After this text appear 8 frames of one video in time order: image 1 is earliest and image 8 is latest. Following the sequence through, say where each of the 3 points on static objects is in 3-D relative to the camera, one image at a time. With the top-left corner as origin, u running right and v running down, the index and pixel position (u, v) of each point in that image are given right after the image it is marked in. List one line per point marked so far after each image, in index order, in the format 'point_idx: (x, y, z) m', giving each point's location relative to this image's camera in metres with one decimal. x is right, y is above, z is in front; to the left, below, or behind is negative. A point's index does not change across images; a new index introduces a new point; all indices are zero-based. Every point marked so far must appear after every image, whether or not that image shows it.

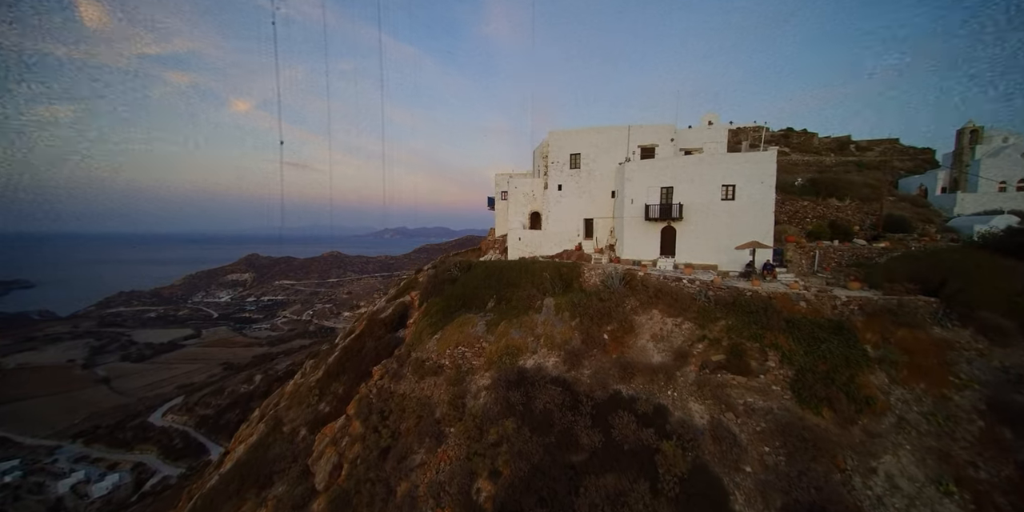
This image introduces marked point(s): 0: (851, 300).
0: (+13.0, -1.7, +14.8) m
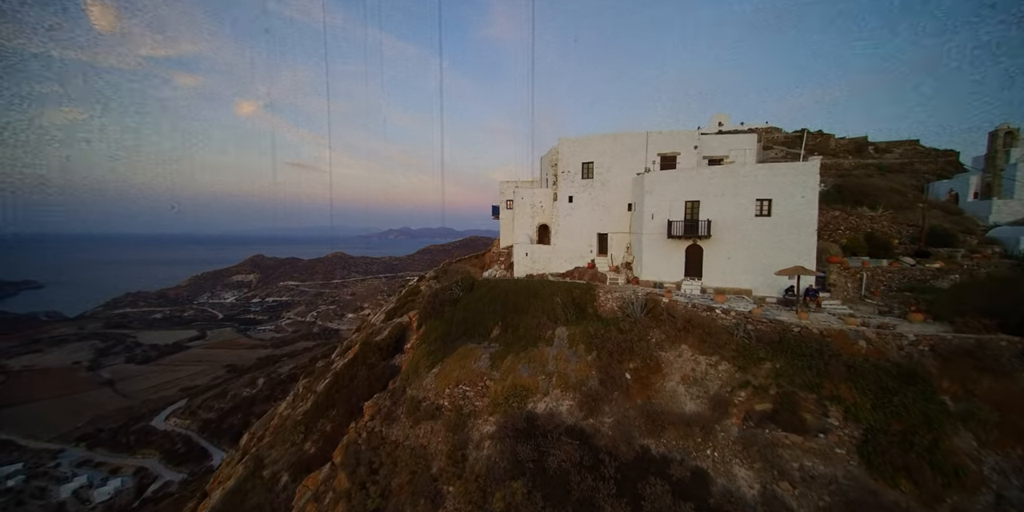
0: (+13.3, -2.7, +12.6) m
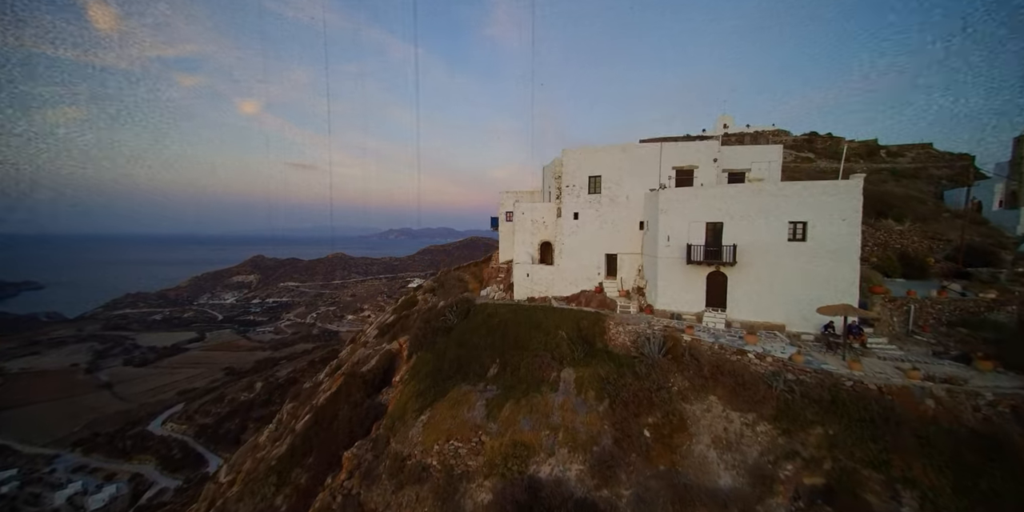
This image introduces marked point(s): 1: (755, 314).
0: (+13.3, -3.8, +10.6) m
1: (+10.1, -2.4, +16.2) m
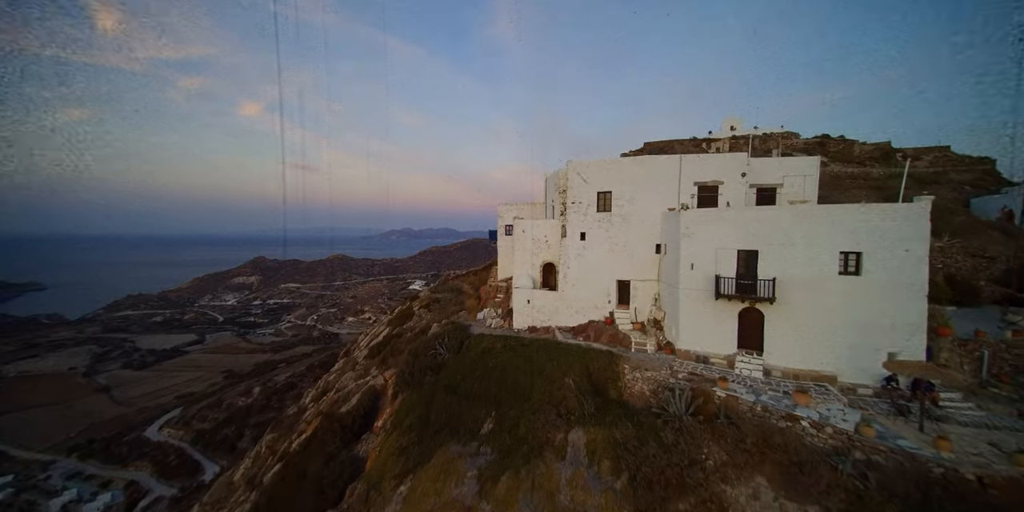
0: (+13.2, -5.0, +8.3) m
1: (+10.0, -3.6, +13.8) m
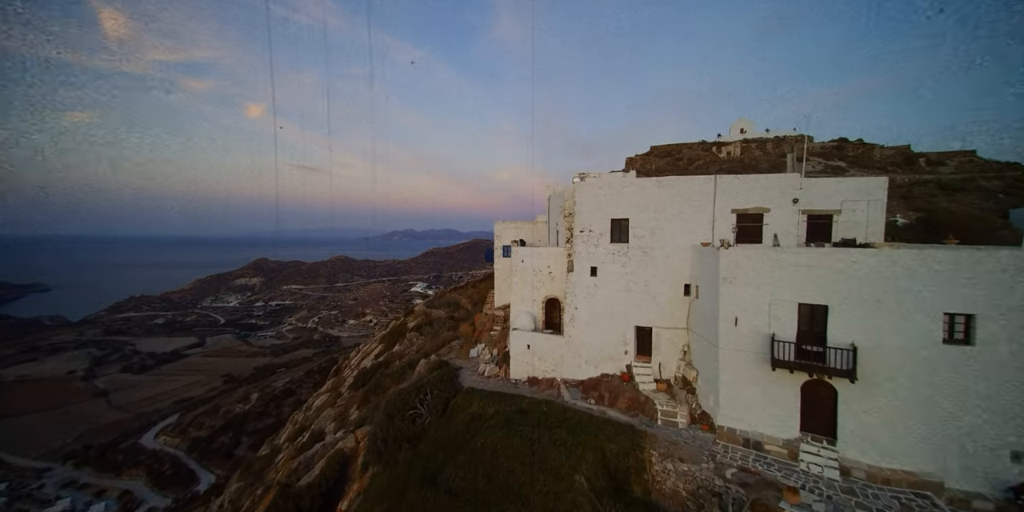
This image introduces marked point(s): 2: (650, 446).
0: (+13.0, -6.4, +5.1) m
1: (+9.9, -5.0, +10.7) m
2: (+3.7, -5.2, +11.5) m
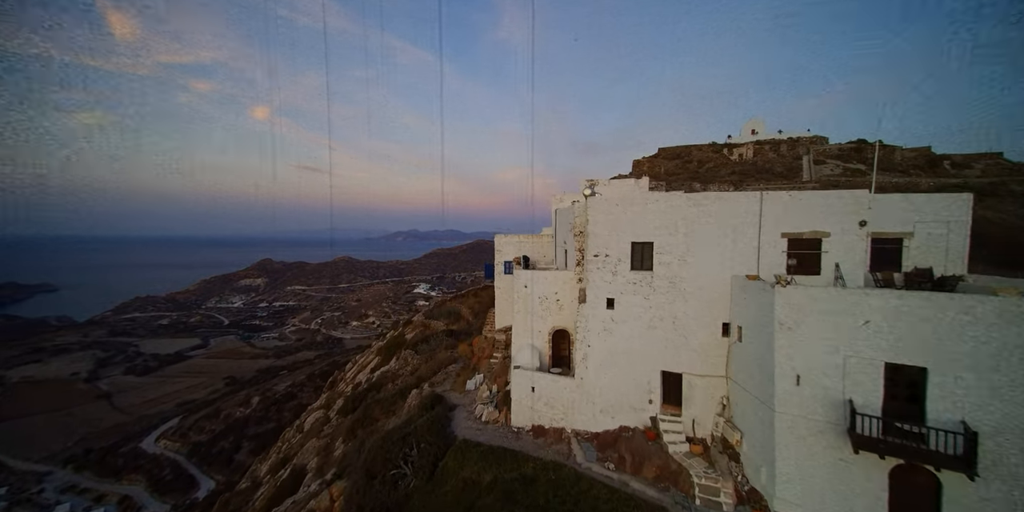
0: (+13.0, -7.3, +2.7) m
1: (+9.9, -6.0, +8.3) m
2: (+3.8, -6.2, +9.1) m
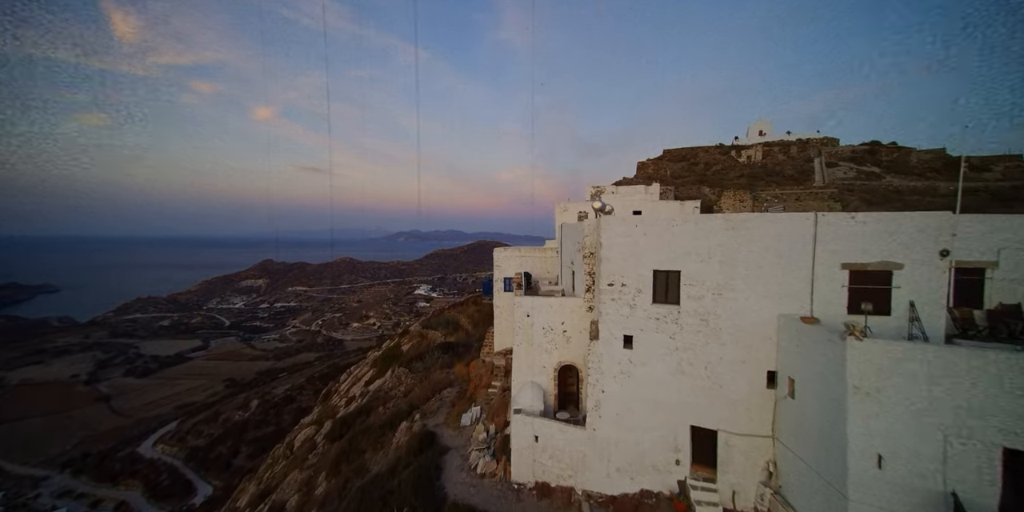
0: (+12.9, -8.1, +0.7) m
1: (+9.9, -6.8, +6.3) m
2: (+3.7, -6.9, +7.2) m
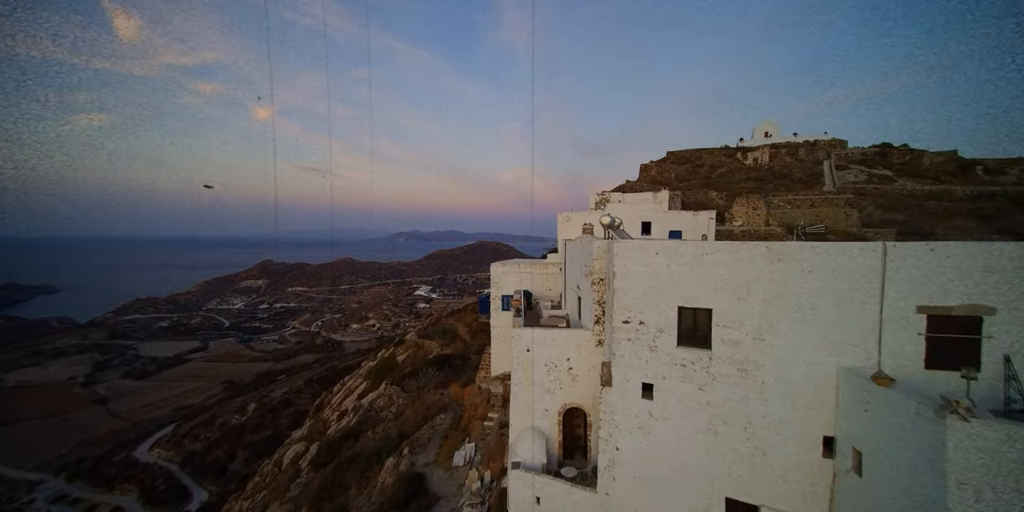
0: (+12.8, -8.9, -1.0) m
1: (+9.8, -7.5, +4.6) m
2: (+3.7, -7.7, +5.5) m
